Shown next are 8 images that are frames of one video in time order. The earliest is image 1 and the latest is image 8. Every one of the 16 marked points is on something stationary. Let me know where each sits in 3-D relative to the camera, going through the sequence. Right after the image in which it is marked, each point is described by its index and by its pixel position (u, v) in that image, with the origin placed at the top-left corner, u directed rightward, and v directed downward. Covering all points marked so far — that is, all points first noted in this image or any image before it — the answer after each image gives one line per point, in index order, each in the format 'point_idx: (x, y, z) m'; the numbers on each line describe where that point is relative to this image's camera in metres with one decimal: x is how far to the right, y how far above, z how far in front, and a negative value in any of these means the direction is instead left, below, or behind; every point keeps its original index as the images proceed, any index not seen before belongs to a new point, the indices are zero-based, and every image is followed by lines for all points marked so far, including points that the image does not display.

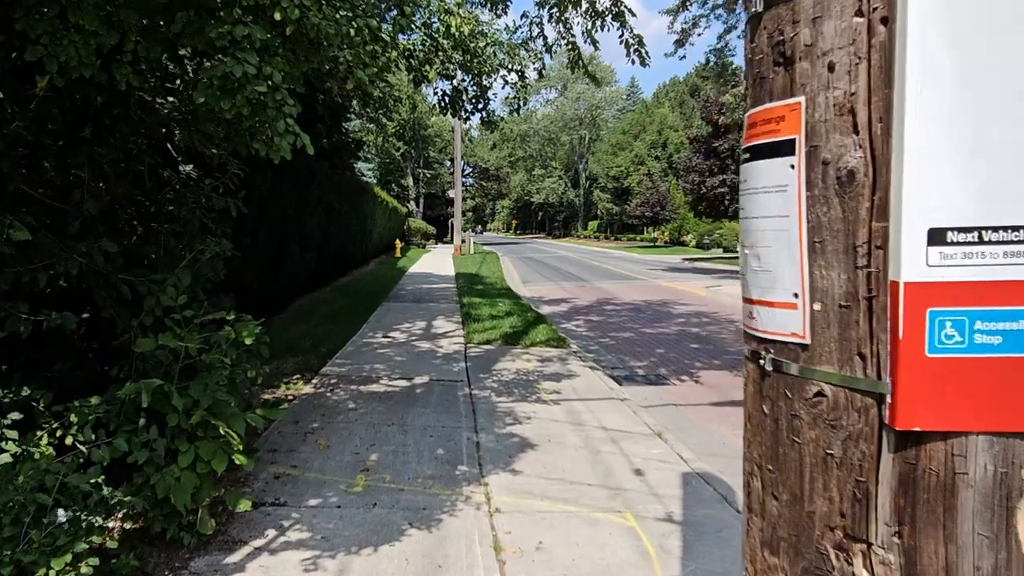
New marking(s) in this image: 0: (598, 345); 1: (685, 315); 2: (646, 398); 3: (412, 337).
0: (+1.2, -0.8, +10.1) m
1: (+3.0, -0.5, +12.8) m
2: (+1.3, -1.1, +7.0) m
3: (-1.3, -0.7, +9.7) m
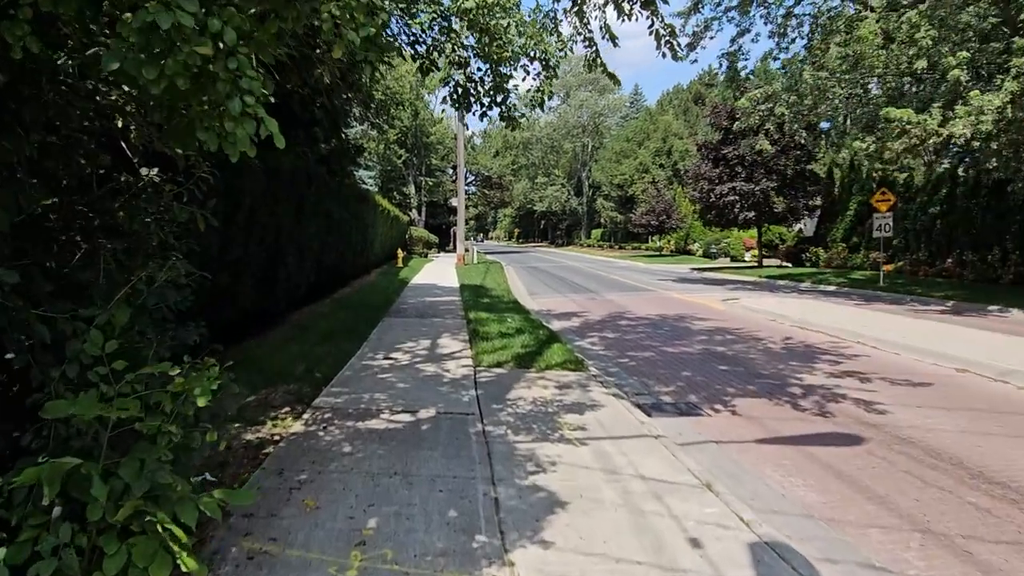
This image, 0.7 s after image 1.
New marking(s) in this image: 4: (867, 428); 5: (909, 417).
0: (+1.3, -1.0, +9.3) m
1: (+3.2, -0.7, +12.0) m
2: (+1.4, -1.2, +6.2) m
3: (-1.2, -0.9, +8.9) m
4: (+3.0, -1.2, +6.2) m
5: (+3.6, -1.2, +6.5) m
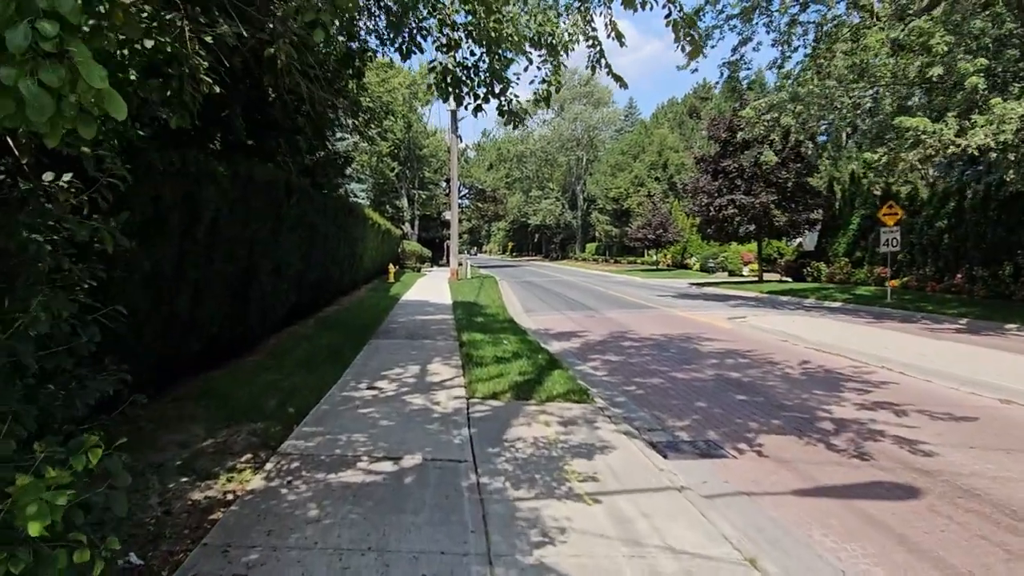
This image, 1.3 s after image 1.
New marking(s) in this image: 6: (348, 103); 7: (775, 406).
0: (+1.3, -1.3, +8.4) m
1: (+3.1, -1.0, +11.2) m
2: (+1.4, -1.4, +5.3) m
3: (-1.2, -1.1, +8.1) m
4: (+3.0, -1.4, +5.4) m
5: (+3.6, -1.4, +5.7) m
6: (-3.0, +3.3, +12.9) m
7: (+2.9, -1.3, +7.8) m
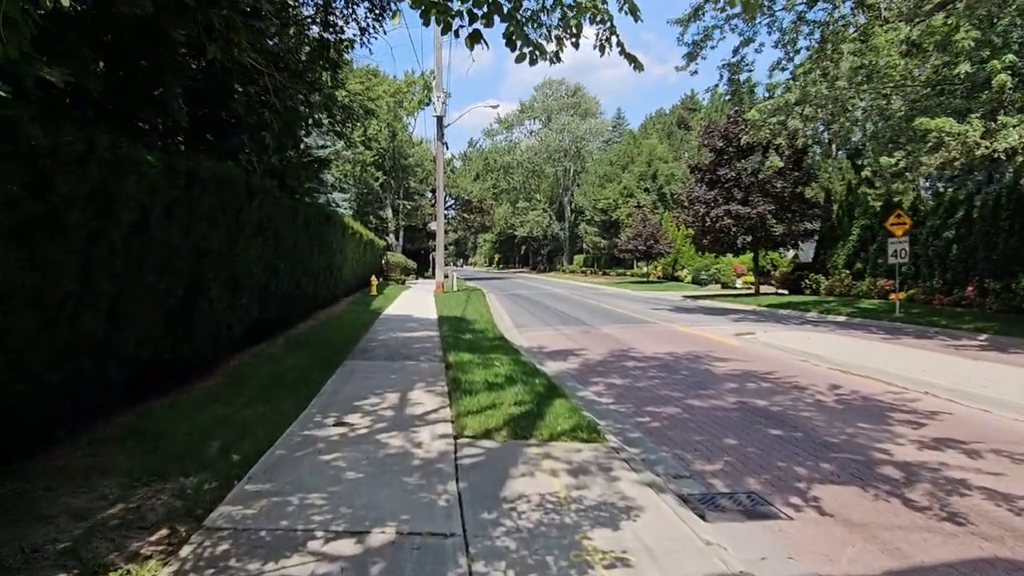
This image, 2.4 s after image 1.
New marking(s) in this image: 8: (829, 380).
0: (+1.3, -1.4, +7.2) m
1: (+3.0, -1.2, +10.0) m
2: (+1.4, -1.5, +4.1) m
3: (-1.3, -1.3, +6.8) m
4: (+3.0, -1.5, +4.2) m
5: (+3.6, -1.5, +4.5) m
6: (-3.1, +3.1, +11.7) m
7: (+2.8, -1.4, +6.6) m
8: (+4.2, -1.2, +9.5) m
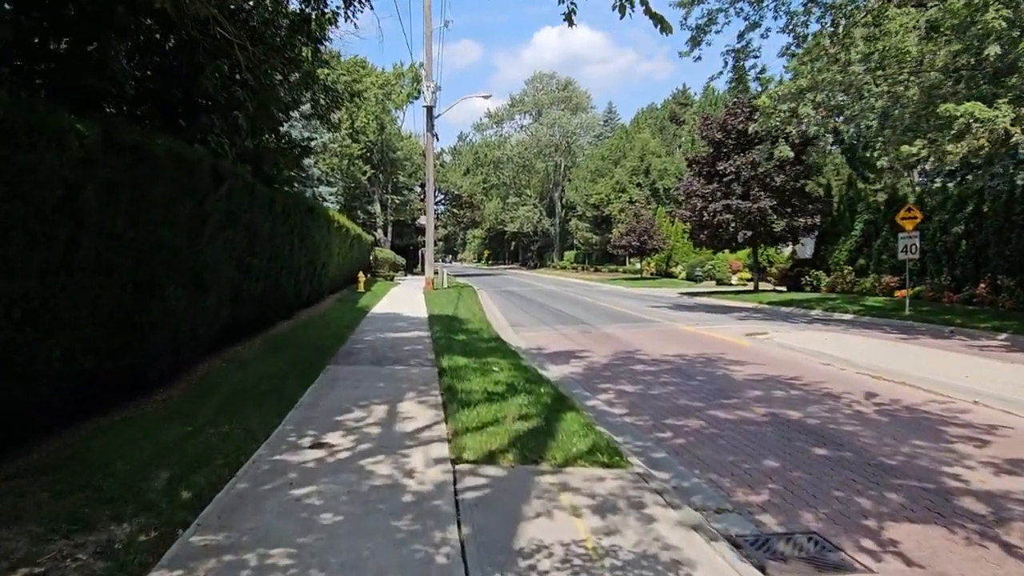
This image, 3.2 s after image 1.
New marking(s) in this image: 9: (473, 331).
0: (+1.3, -1.4, +6.3) m
1: (+3.0, -1.2, +9.1) m
2: (+1.5, -1.5, +3.2) m
3: (-1.2, -1.3, +5.8) m
4: (+3.1, -1.5, +3.2) m
5: (+3.7, -1.5, +3.6) m
6: (-3.1, +3.1, +10.7) m
7: (+2.9, -1.4, +5.7) m
8: (+4.2, -1.2, +8.6) m
9: (-0.8, -0.8, +13.7) m
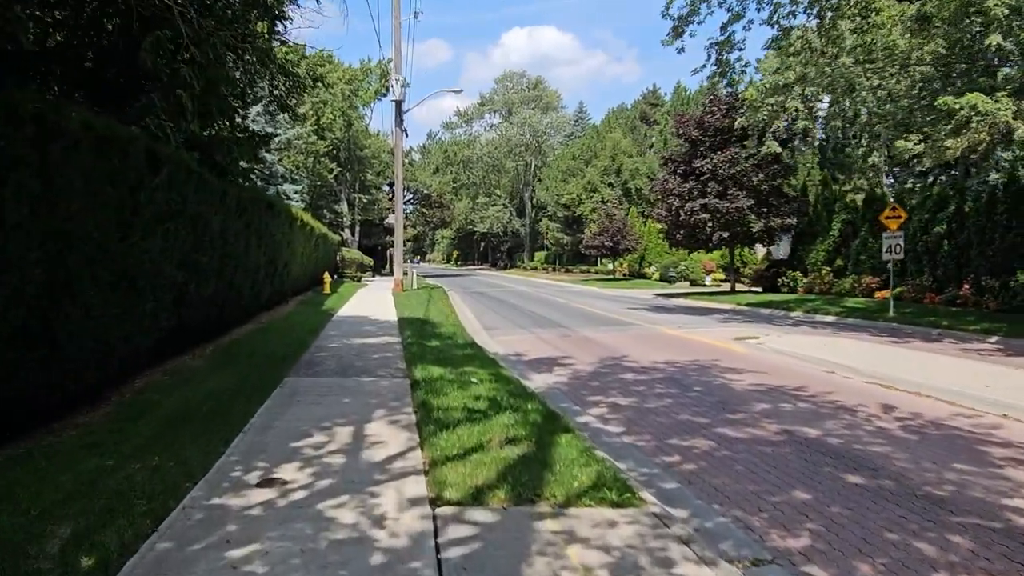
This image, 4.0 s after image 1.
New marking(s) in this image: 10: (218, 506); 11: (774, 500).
0: (+1.2, -1.5, +5.4) m
1: (+2.8, -1.2, +8.3) m
2: (+1.6, -1.6, +2.3) m
3: (-1.3, -1.3, +4.9) m
4: (+3.2, -1.5, +2.5) m
5: (+3.7, -1.5, +2.9) m
6: (-3.4, +3.1, +9.6) m
7: (+2.8, -1.4, +4.9) m
8: (+4.0, -1.2, +7.9) m
9: (-1.2, -0.9, +12.7) m
10: (-1.7, -1.3, +4.2) m
11: (+1.8, -1.5, +5.0) m
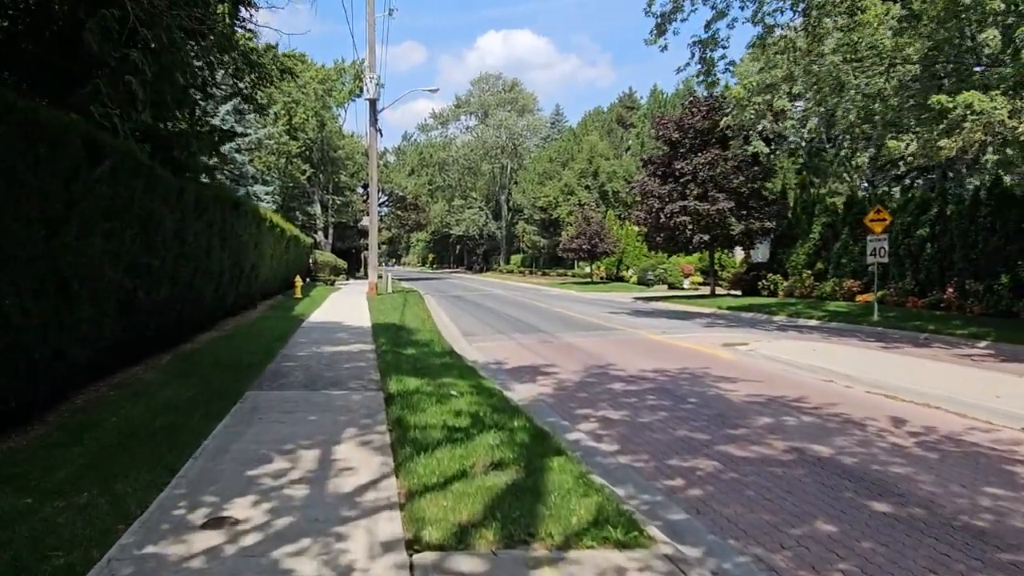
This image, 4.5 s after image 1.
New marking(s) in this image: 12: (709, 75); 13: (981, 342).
0: (+1.1, -1.5, +4.8) m
1: (+2.6, -1.3, +7.8) m
2: (+1.6, -1.6, +1.8) m
3: (-1.3, -1.3, +4.2) m
4: (+3.2, -1.5, +2.0) m
5: (+3.7, -1.5, +2.4) m
6: (-3.6, +3.0, +8.9) m
7: (+2.7, -1.5, +4.4) m
8: (+3.8, -1.3, +7.4) m
9: (-1.5, -0.9, +12.1) m
10: (-1.8, -1.3, +3.5) m
11: (+1.7, -1.5, +4.5) m
12: (+5.0, +5.4, +18.2) m
13: (+9.5, -1.1, +14.7) m
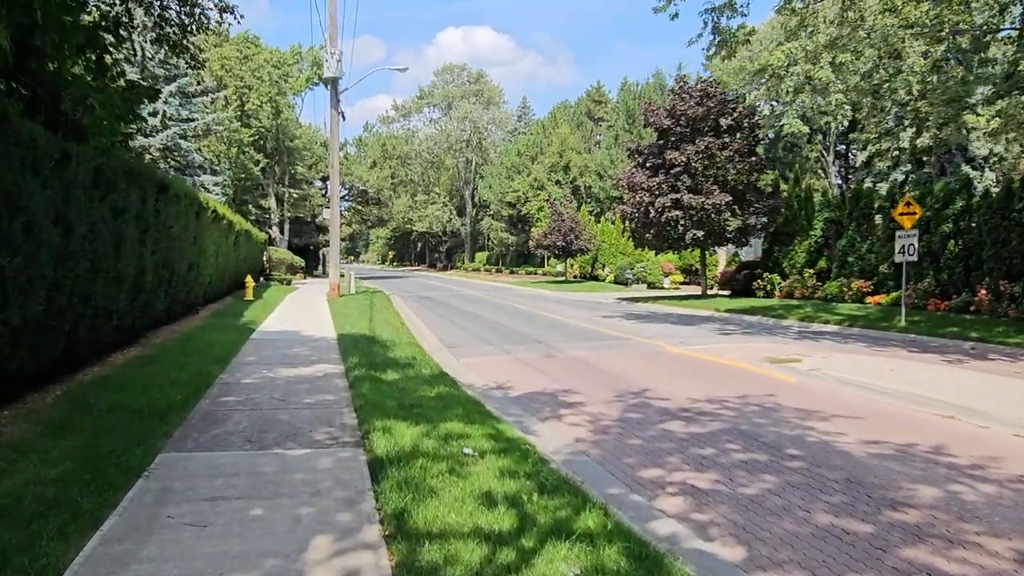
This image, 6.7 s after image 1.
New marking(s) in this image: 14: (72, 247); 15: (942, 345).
0: (+1.6, -1.6, +2.5) m
1: (+2.9, -1.4, +5.5) m
2: (+2.3, -1.7, -0.6) m
3: (-0.8, -1.4, +1.7) m
4: (+3.8, -1.6, -0.3) m
5: (+4.3, -1.6, +0.2) m
6: (-3.4, +2.9, +6.2) m
7: (+3.2, -1.6, +2.1) m
8: (+4.1, -1.3, +5.2) m
9: (-1.4, -1.0, +9.6) m
10: (-1.2, -1.4, +1.0) m
11: (+2.2, -1.6, +2.2) m
12: (+4.7, +5.3, +16.0) m
13: (+9.4, -1.2, +12.8) m
14: (-3.8, +0.4, +6.2) m
15: (+8.5, -1.1, +14.3) m
